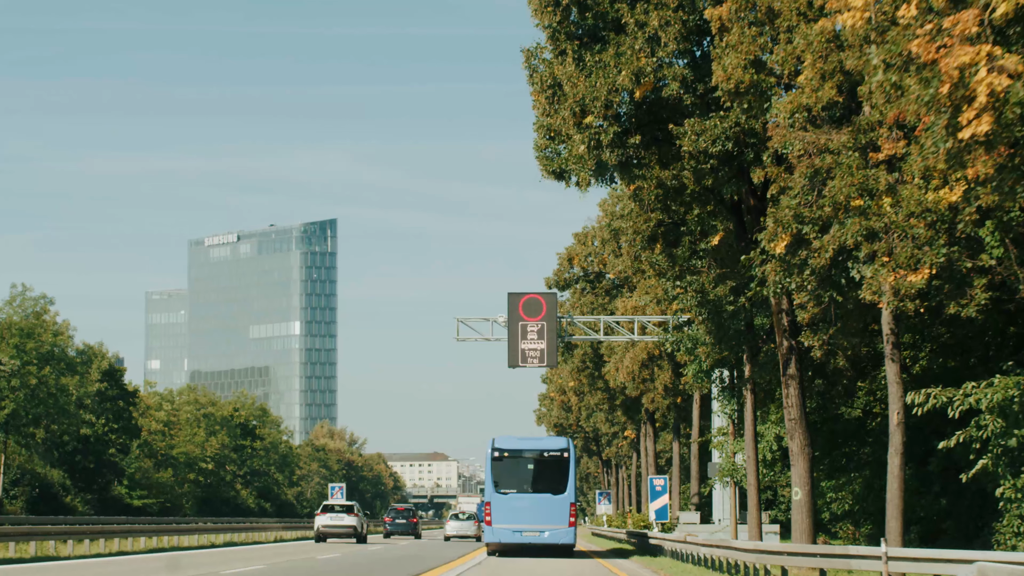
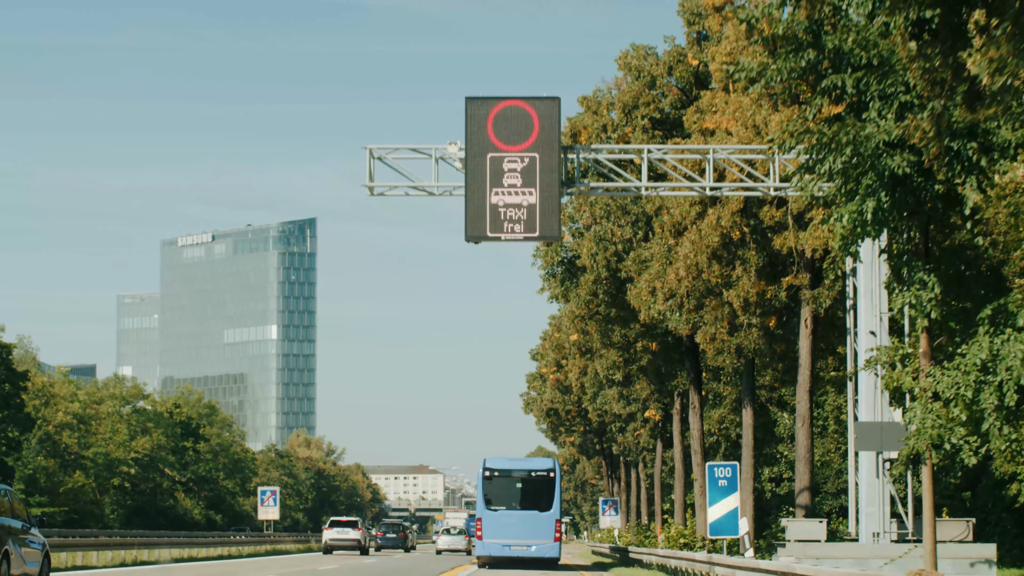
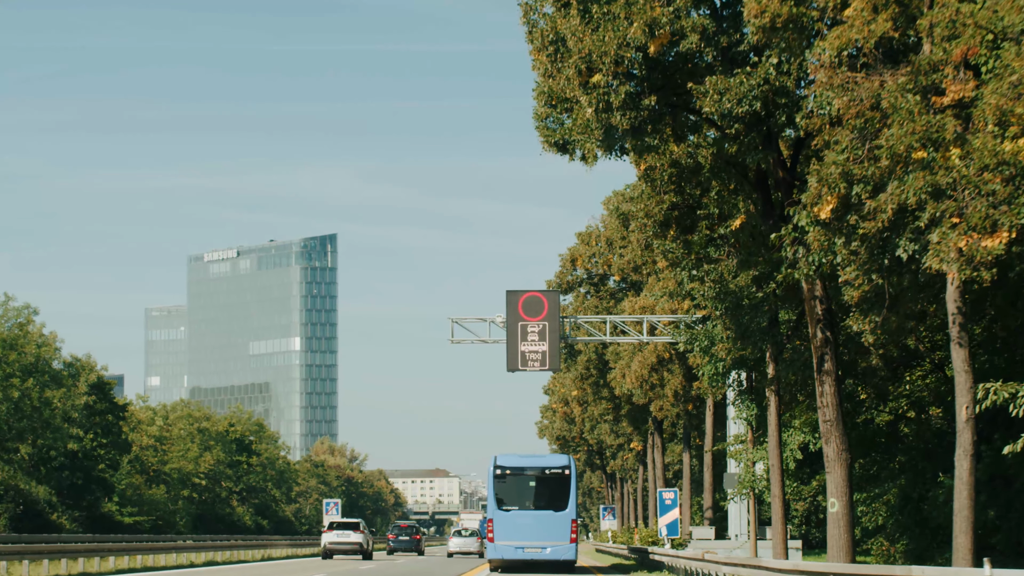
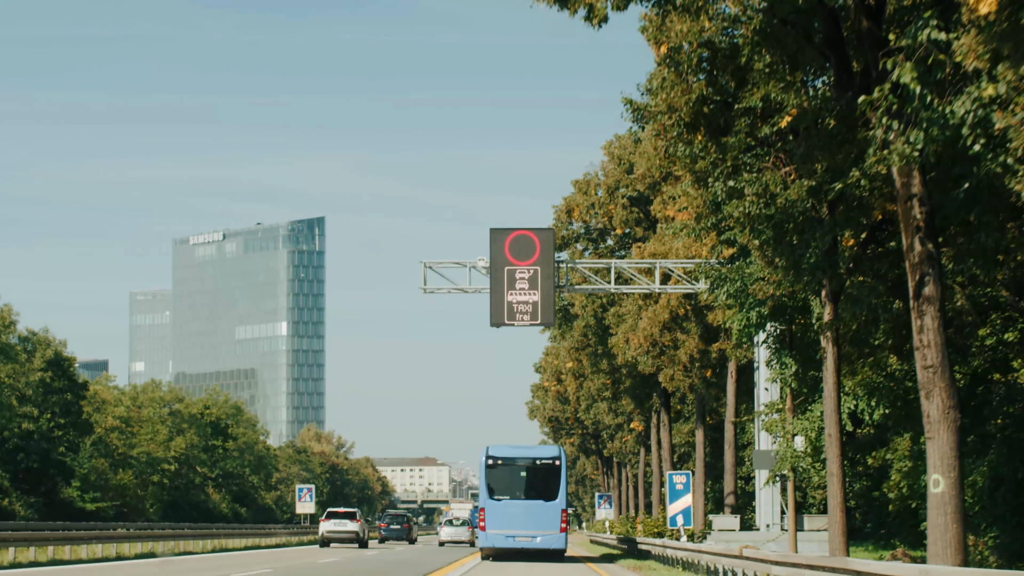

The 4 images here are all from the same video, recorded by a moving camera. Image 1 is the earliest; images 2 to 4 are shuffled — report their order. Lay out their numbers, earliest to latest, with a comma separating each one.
3, 4, 2
